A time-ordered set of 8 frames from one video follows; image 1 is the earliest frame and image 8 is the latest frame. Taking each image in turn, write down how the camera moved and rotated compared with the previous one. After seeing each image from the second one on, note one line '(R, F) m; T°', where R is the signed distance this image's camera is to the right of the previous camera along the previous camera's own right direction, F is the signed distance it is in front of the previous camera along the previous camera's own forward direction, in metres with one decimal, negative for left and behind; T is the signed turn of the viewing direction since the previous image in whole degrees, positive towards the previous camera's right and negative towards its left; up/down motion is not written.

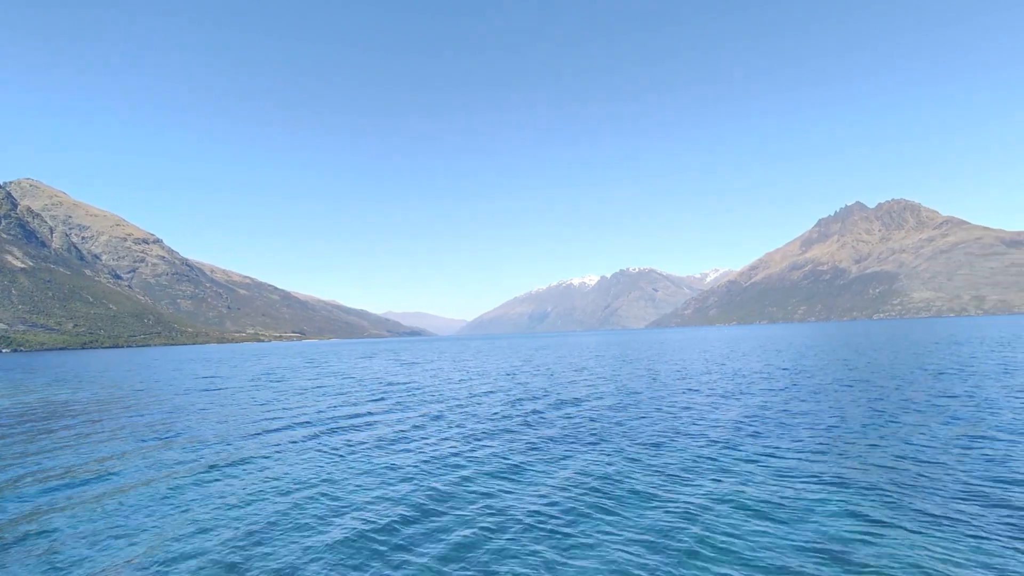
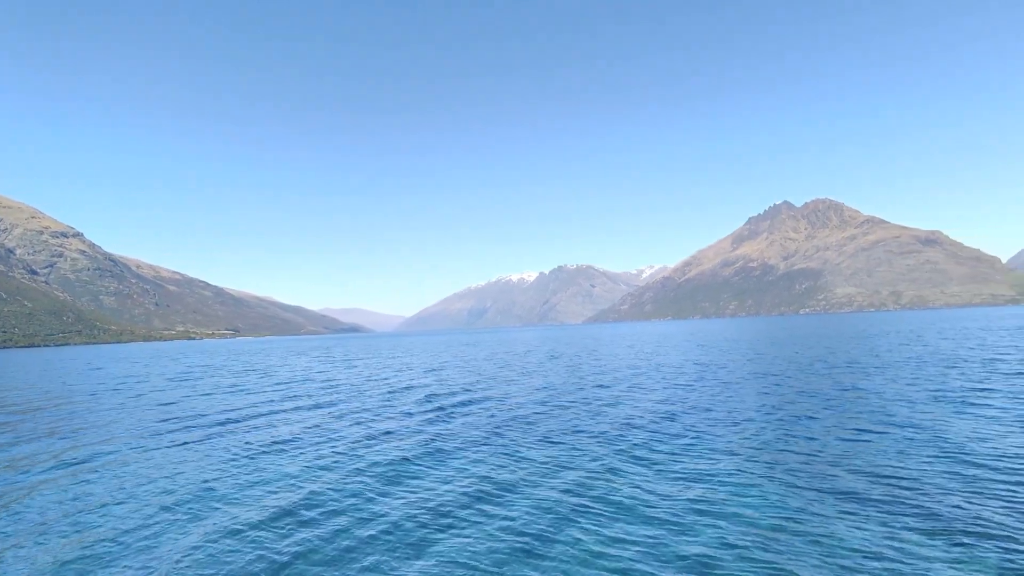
(+10.5, +0.5) m; +5°
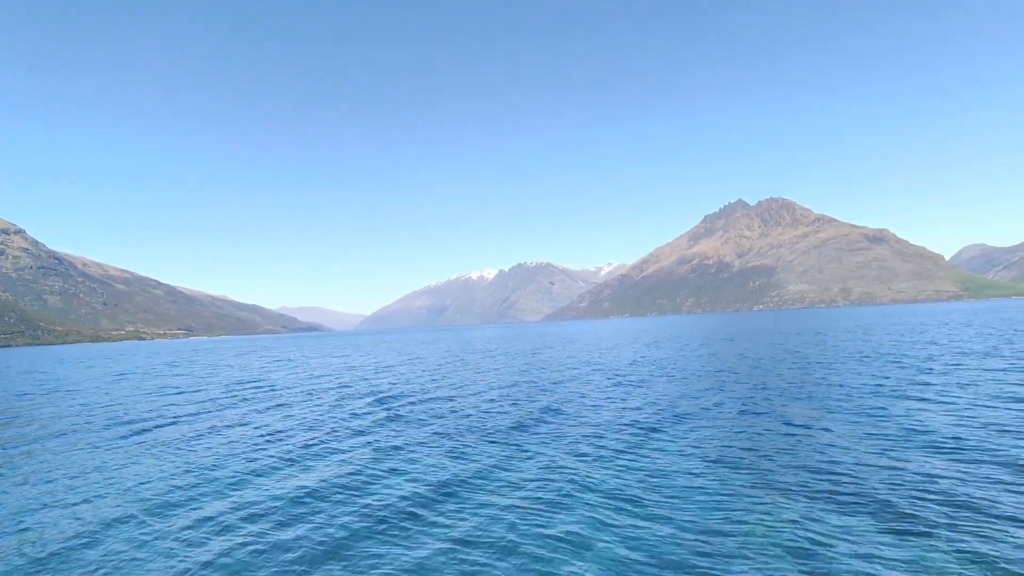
(+8.0, -1.2) m; +3°
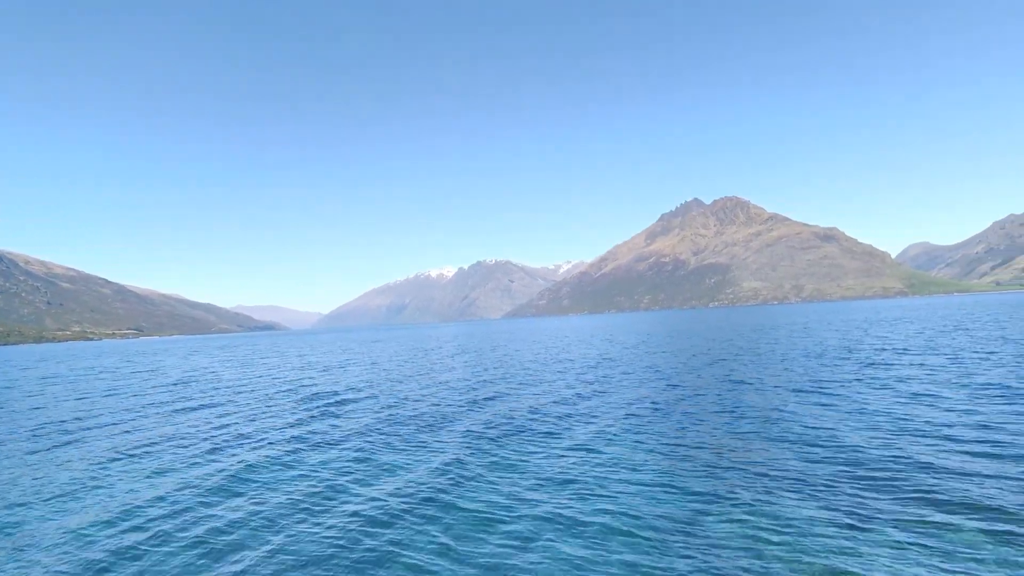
(+5.2, -1.0) m; +3°
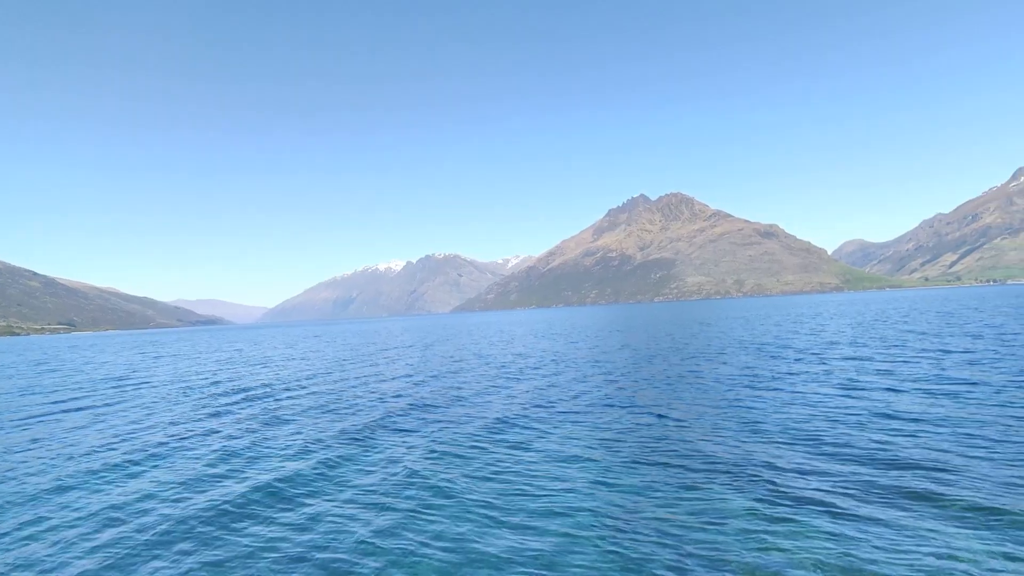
(+2.9, +1.3) m; +4°
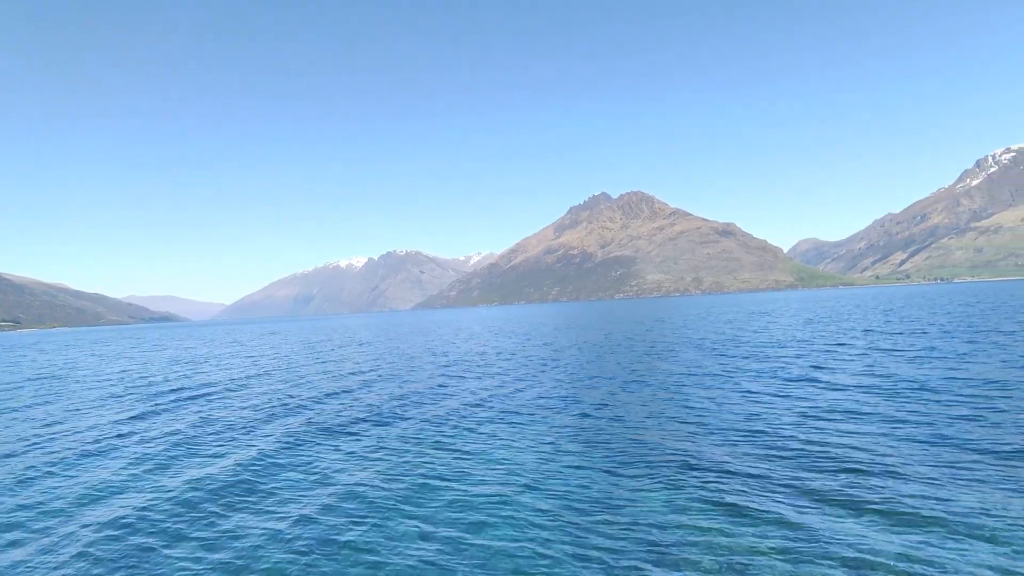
(+1.7, +1.1) m; +3°
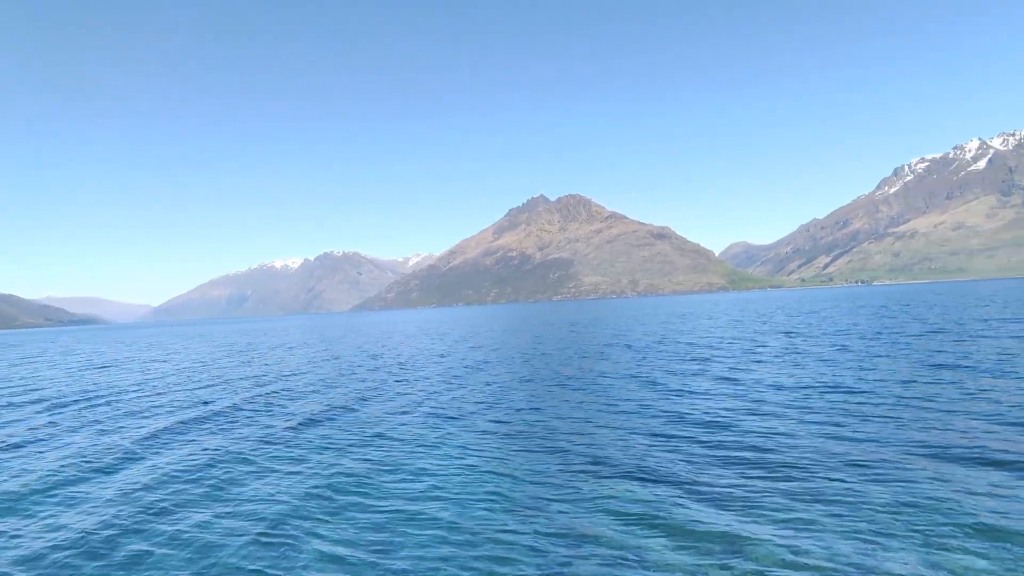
(+1.4, +1.3) m; +5°
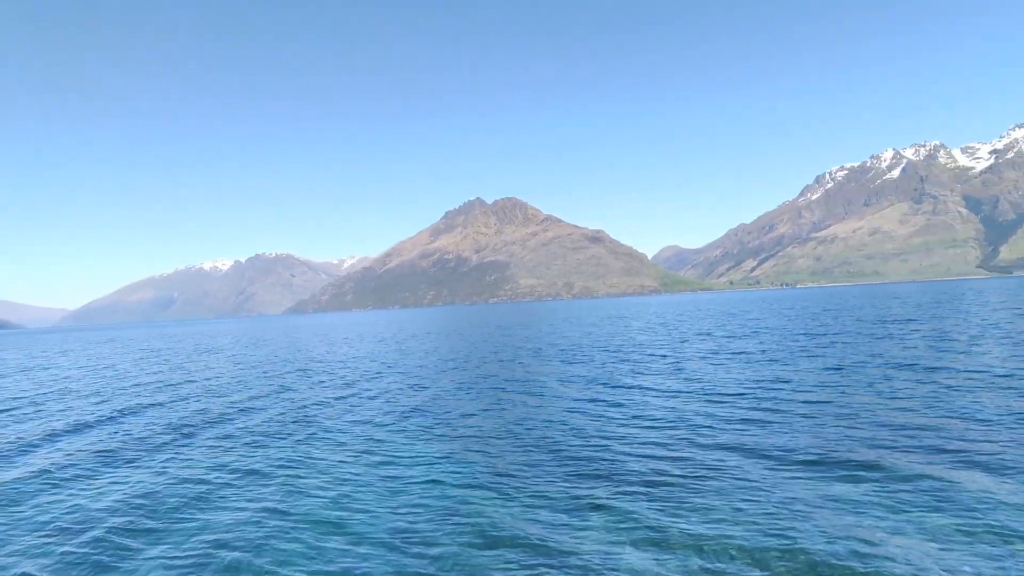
(+0.6, +0.5) m; +5°
